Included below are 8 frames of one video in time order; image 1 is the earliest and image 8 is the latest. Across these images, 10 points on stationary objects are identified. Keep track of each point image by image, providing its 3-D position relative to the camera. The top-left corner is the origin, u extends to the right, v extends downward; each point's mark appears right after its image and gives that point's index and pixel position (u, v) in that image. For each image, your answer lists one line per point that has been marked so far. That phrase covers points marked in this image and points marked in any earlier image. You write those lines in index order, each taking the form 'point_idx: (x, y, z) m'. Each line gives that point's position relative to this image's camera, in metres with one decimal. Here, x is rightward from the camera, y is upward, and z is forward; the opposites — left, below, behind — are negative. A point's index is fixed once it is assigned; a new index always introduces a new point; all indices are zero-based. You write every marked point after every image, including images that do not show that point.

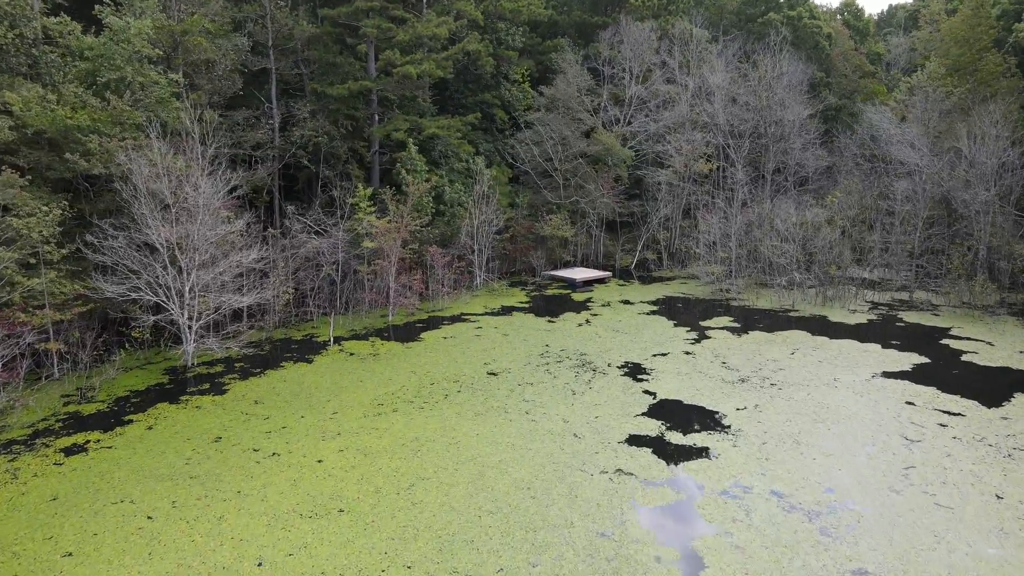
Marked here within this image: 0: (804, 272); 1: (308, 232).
0: (+5.6, +0.3, +14.1) m
1: (-3.6, +1.0, +12.9) m
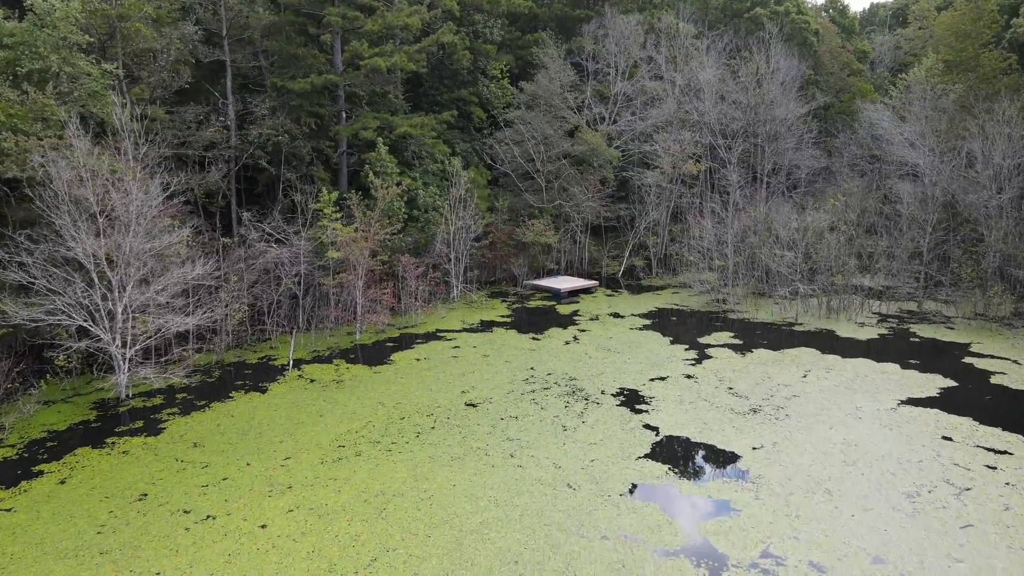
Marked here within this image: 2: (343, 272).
0: (+5.2, +0.1, +13.1) m
1: (-3.9, +0.7, +11.7) m
2: (-2.6, +0.2, +11.1) m
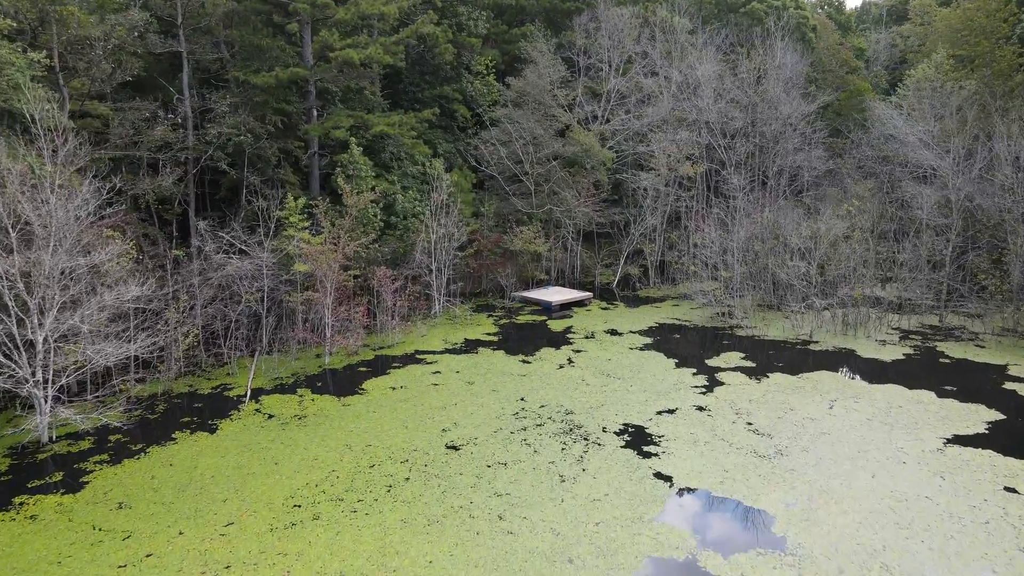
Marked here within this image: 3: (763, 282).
0: (+5.0, -0.1, +12.1) m
1: (-4.1, +0.5, +10.5) m
2: (-2.7, 0.0, +9.9) m
3: (+4.5, +0.1, +13.2) m
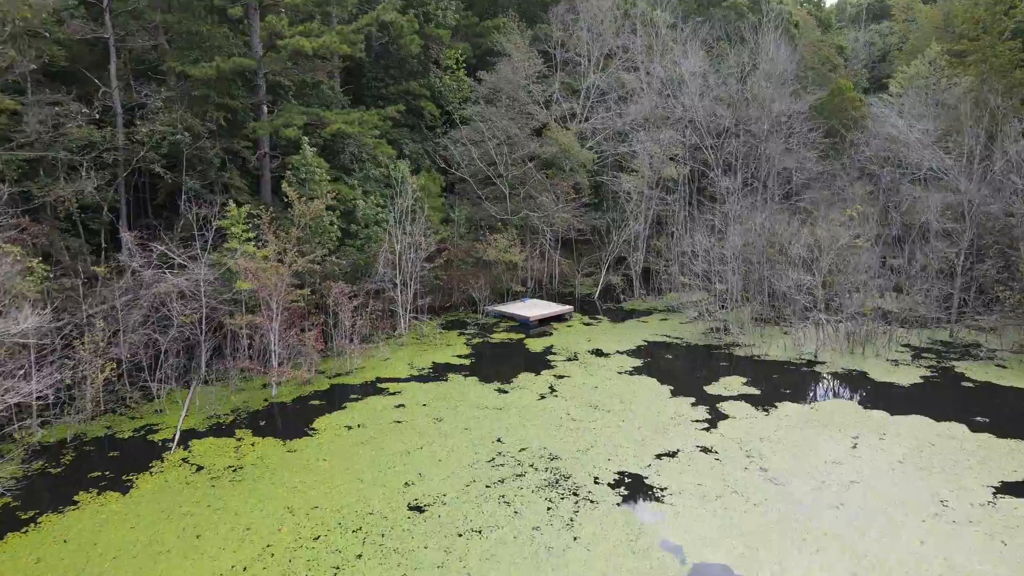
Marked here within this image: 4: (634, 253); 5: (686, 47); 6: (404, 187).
0: (+4.6, -0.3, +11.1) m
1: (-4.4, +0.2, +9.1) m
2: (-3.0, -0.3, +8.6) m
3: (+4.1, -0.1, +12.2) m
4: (+2.4, +0.7, +14.6) m
5: (+4.0, +5.5, +16.9) m
6: (-1.8, +1.7, +12.0) m
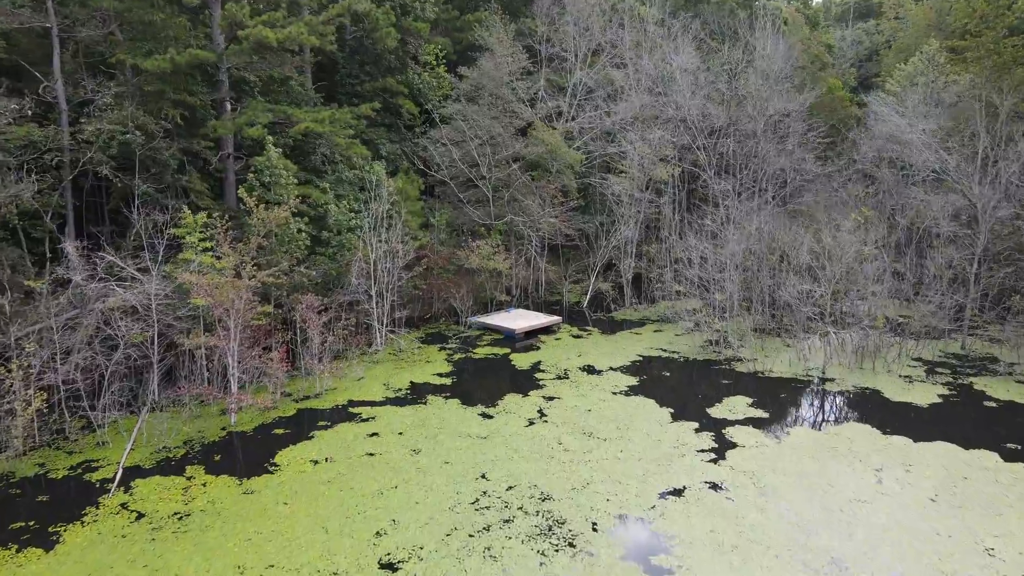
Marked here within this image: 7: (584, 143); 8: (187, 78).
0: (+4.4, -0.4, +10.4) m
1: (-4.6, +0.1, +8.2) m
2: (-3.2, -0.4, +7.7) m
3: (+3.8, -0.2, +11.5) m
4: (+2.1, +0.5, +13.9) m
5: (+3.6, +5.4, +16.2) m
6: (-2.0, +1.5, +11.2) m
7: (+1.5, +3.0, +15.3) m
8: (-4.4, +2.8, +9.9) m
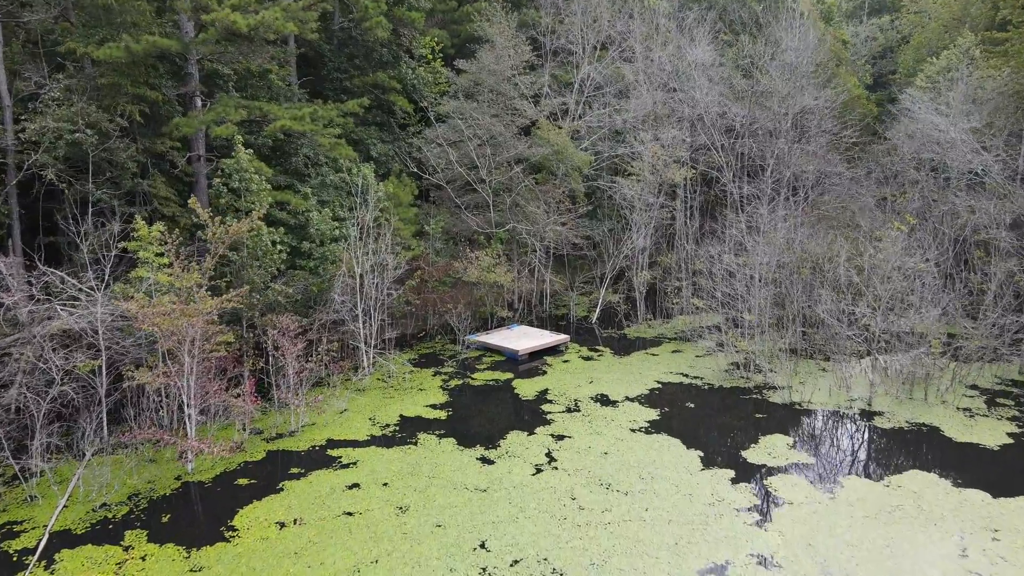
0: (+4.5, -0.6, +9.2) m
1: (-4.6, -0.2, +7.1) m
2: (-3.2, -0.7, +6.6) m
3: (+3.9, -0.5, +10.3) m
4: (+2.1, +0.3, +12.8) m
5: (+3.7, +5.2, +15.0) m
6: (-2.0, +1.3, +10.1) m
7: (+1.5, +2.8, +14.2) m
8: (-4.4, +2.6, +8.8) m
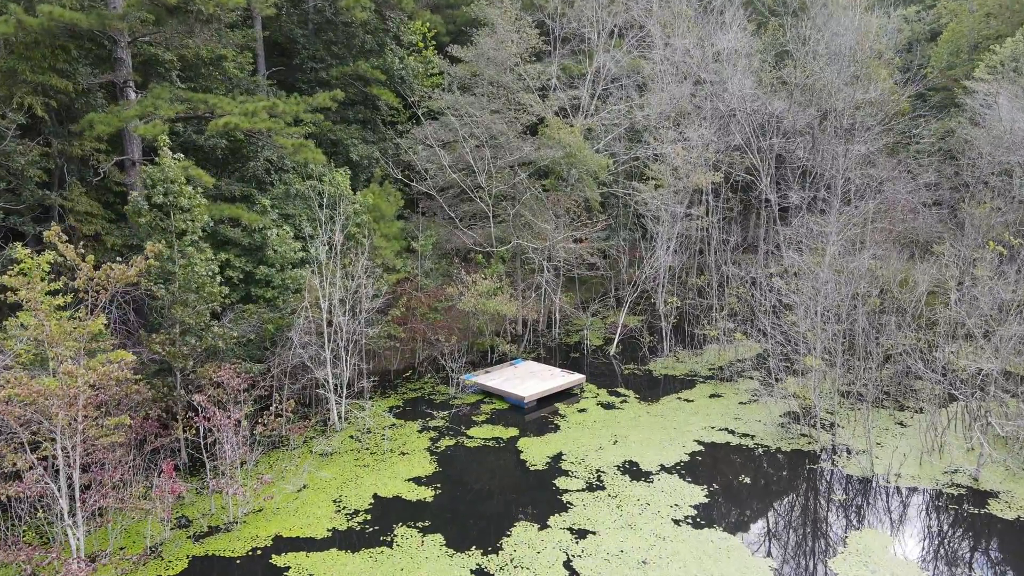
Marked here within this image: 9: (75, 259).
0: (+4.5, -1.0, +7.4) m
1: (-4.5, -0.5, +5.3) m
2: (-3.1, -1.0, +4.8) m
3: (+3.9, -0.8, +8.5) m
4: (+2.2, 0.0, +10.9) m
5: (+3.7, +4.8, +13.2) m
6: (-1.9, +0.9, +8.3) m
7: (+1.6, +2.4, +12.4) m
8: (-4.3, +2.2, +7.0) m
9: (-2.9, +0.3, +5.2) m
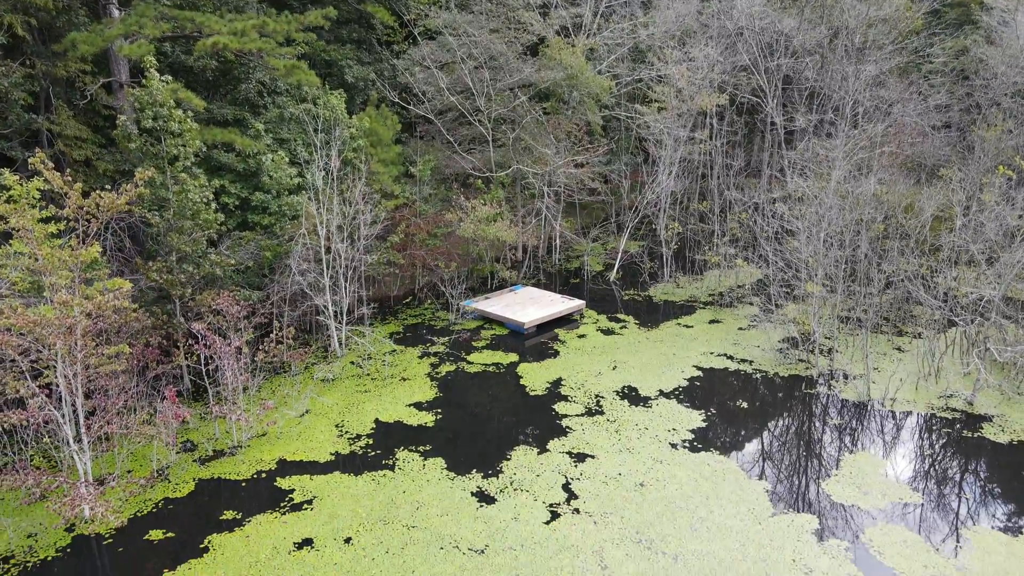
0: (+4.5, -0.3, +7.4) m
1: (-4.5, 0.0, +5.3) m
2: (-3.1, -0.6, +4.8) m
3: (+3.9, 0.0, +8.5) m
4: (+2.2, +1.0, +10.8) m
5: (+3.7, +6.1, +12.6) m
6: (-1.9, +1.7, +8.1) m
7: (+1.6, +3.7, +12.0) m
8: (-4.3, +2.9, +6.7) m
9: (-2.9, +0.8, +5.1) m
